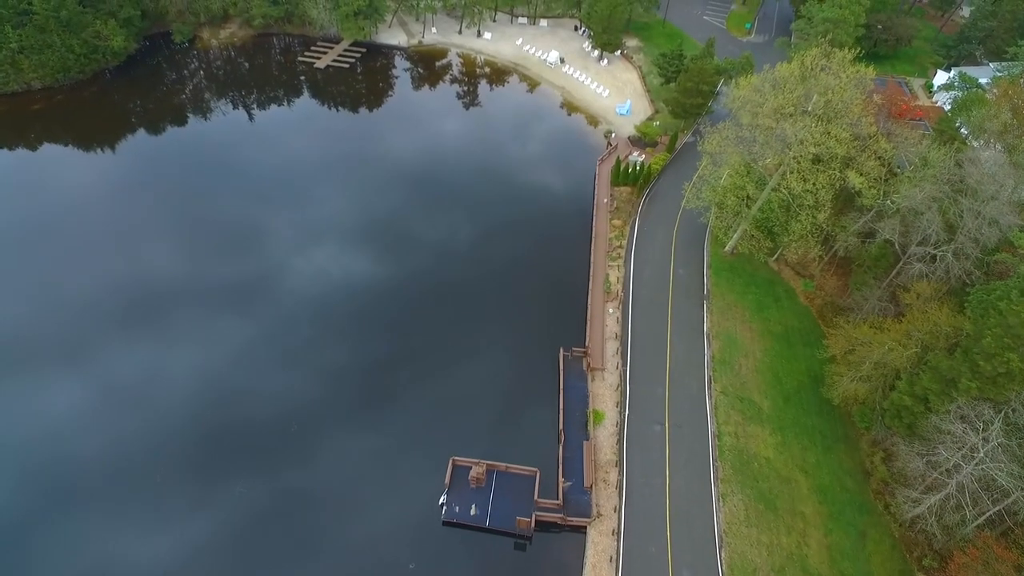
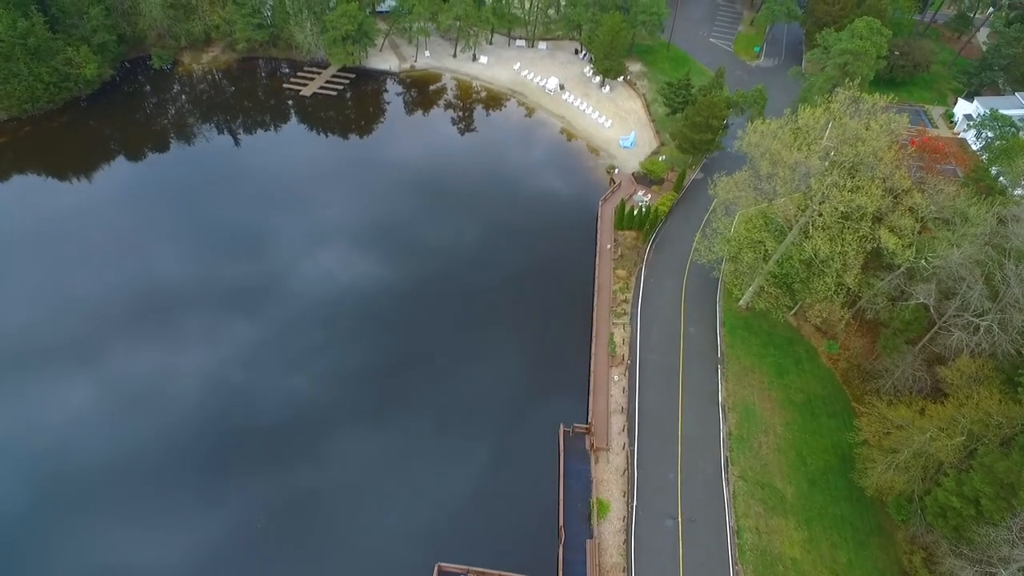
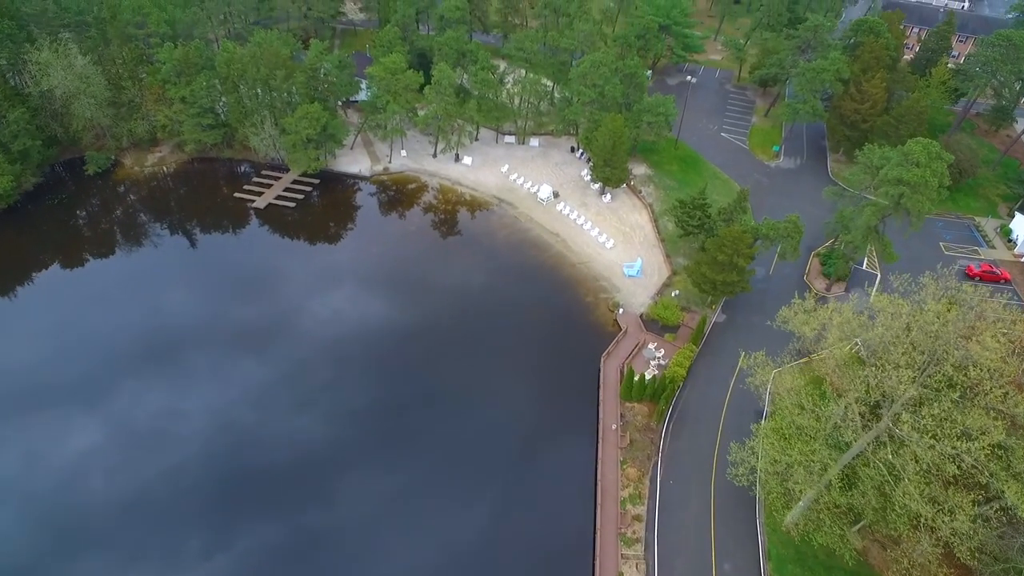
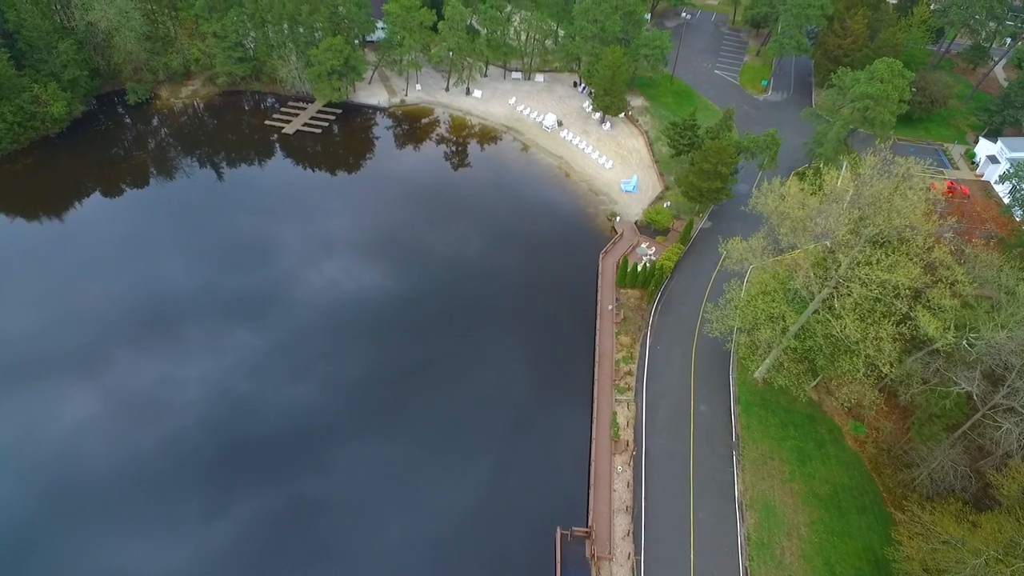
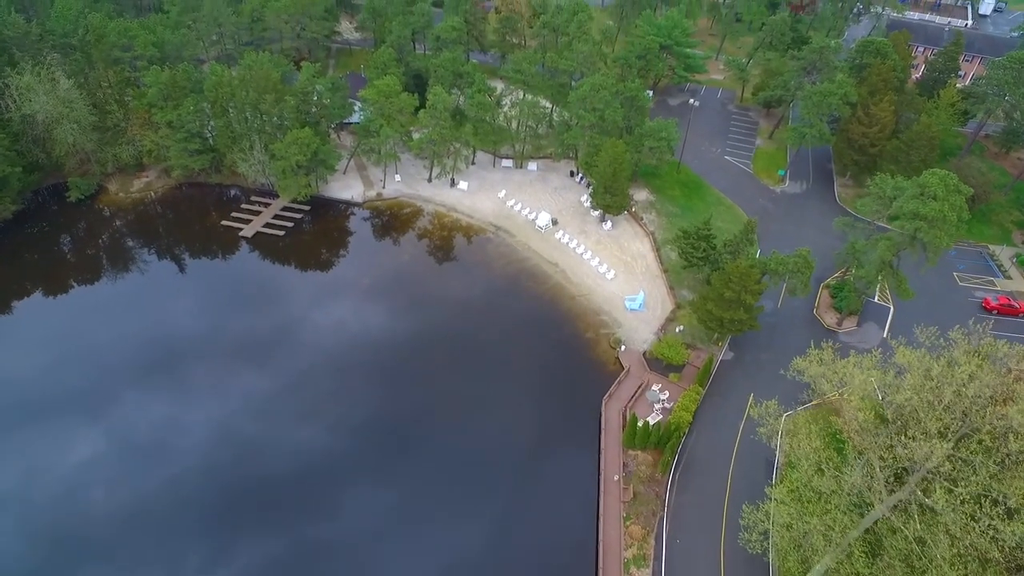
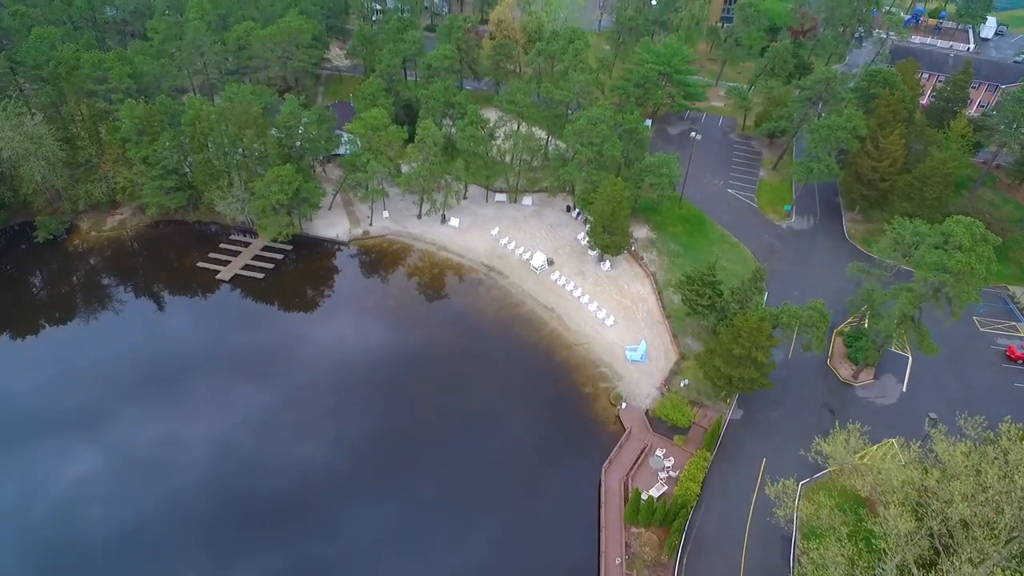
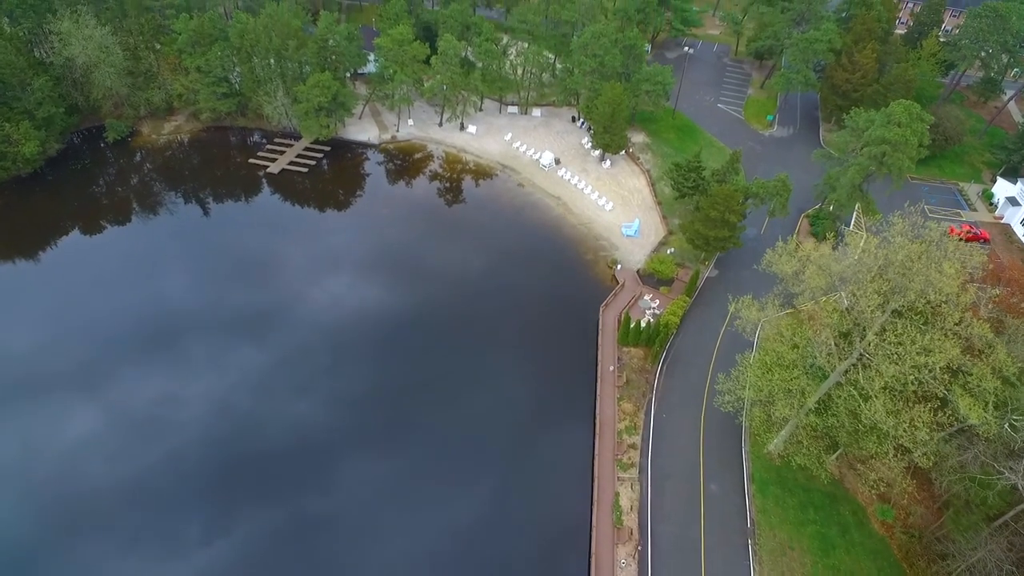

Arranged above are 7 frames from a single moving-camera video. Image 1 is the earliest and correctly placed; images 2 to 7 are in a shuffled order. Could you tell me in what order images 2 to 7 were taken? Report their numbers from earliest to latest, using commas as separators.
2, 4, 7, 3, 5, 6
